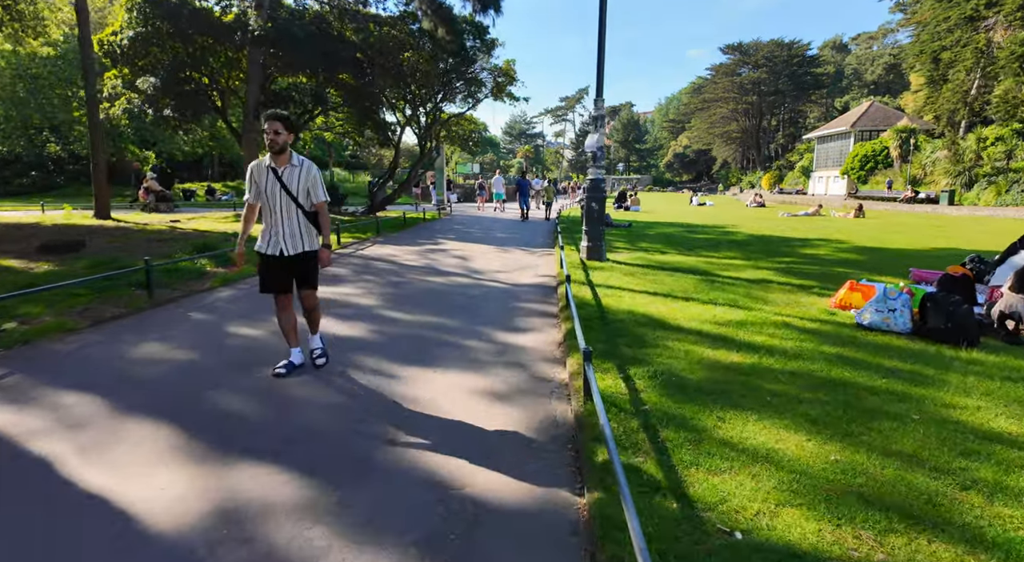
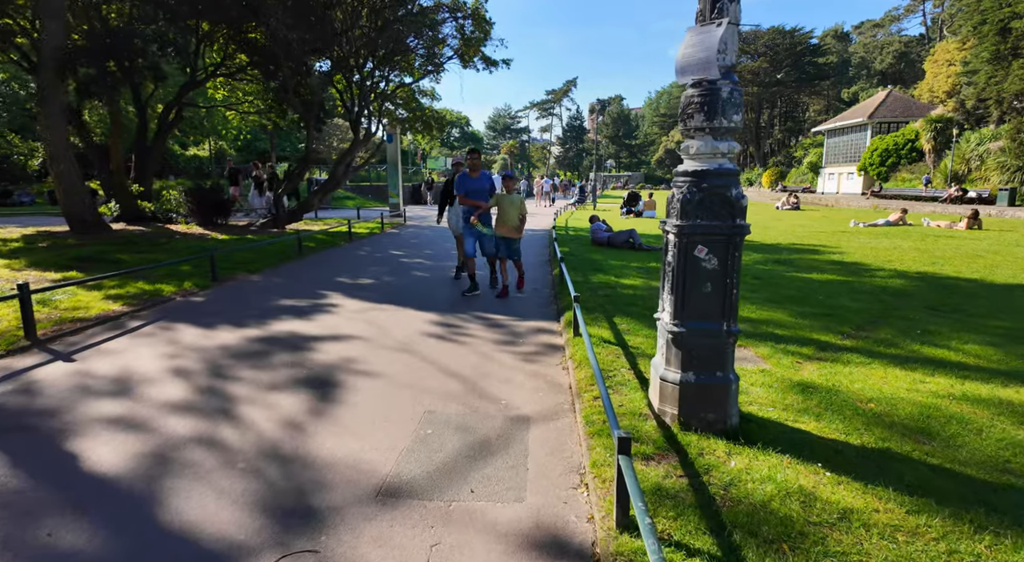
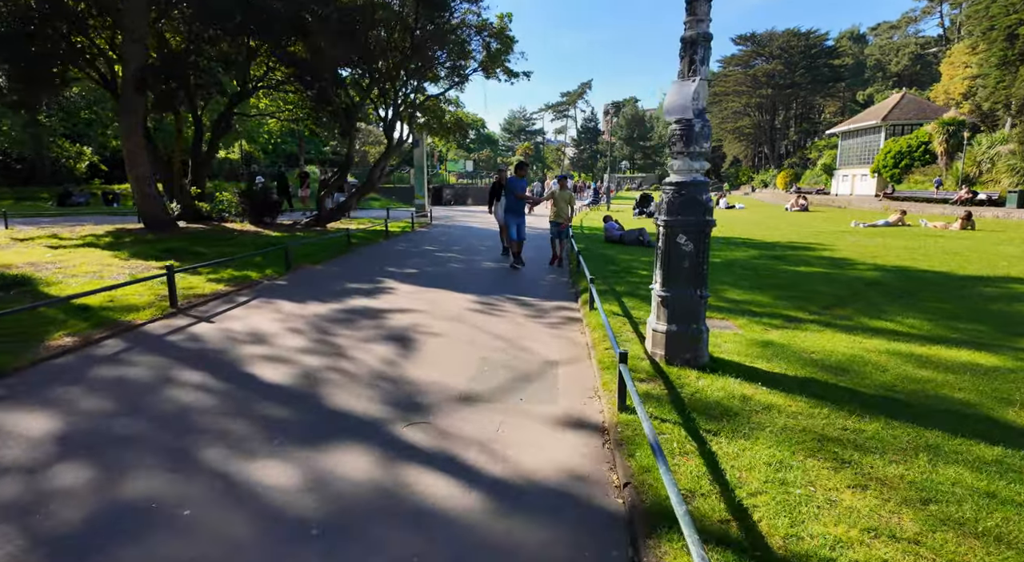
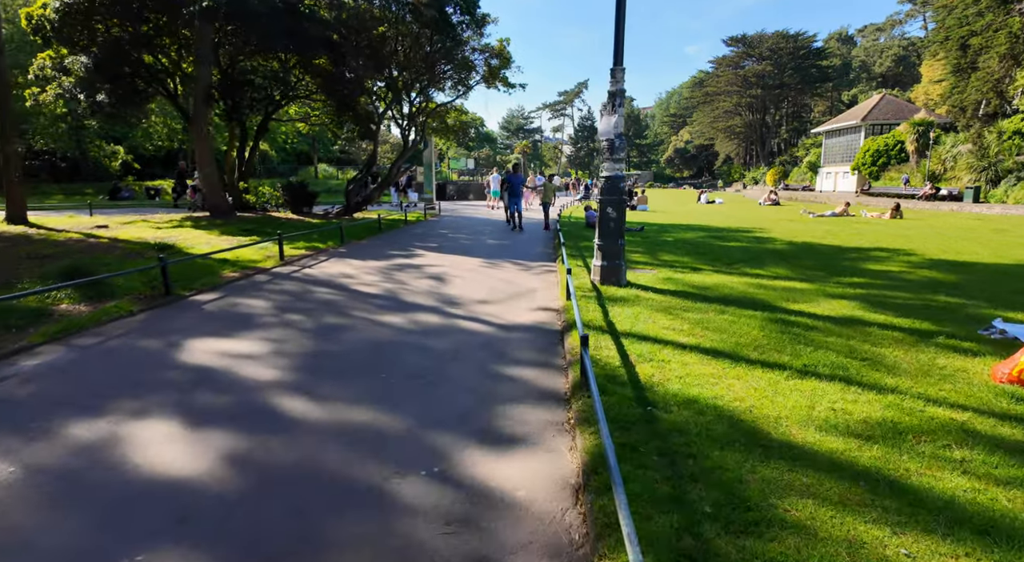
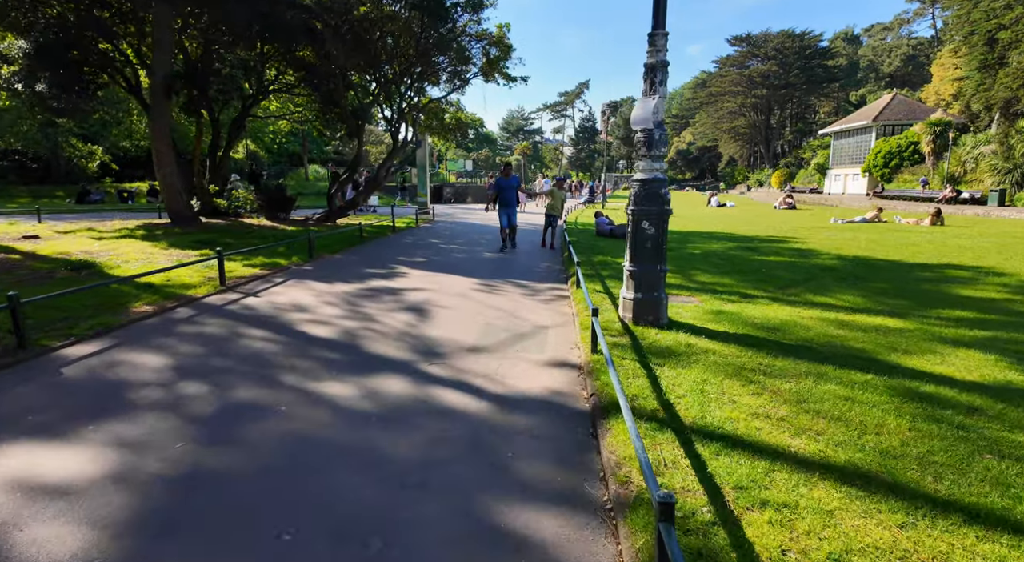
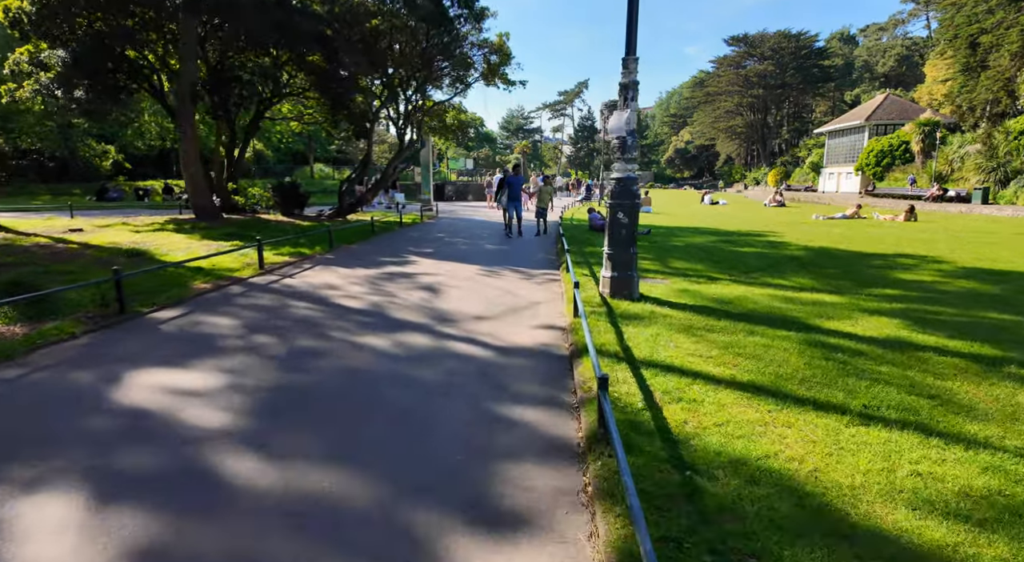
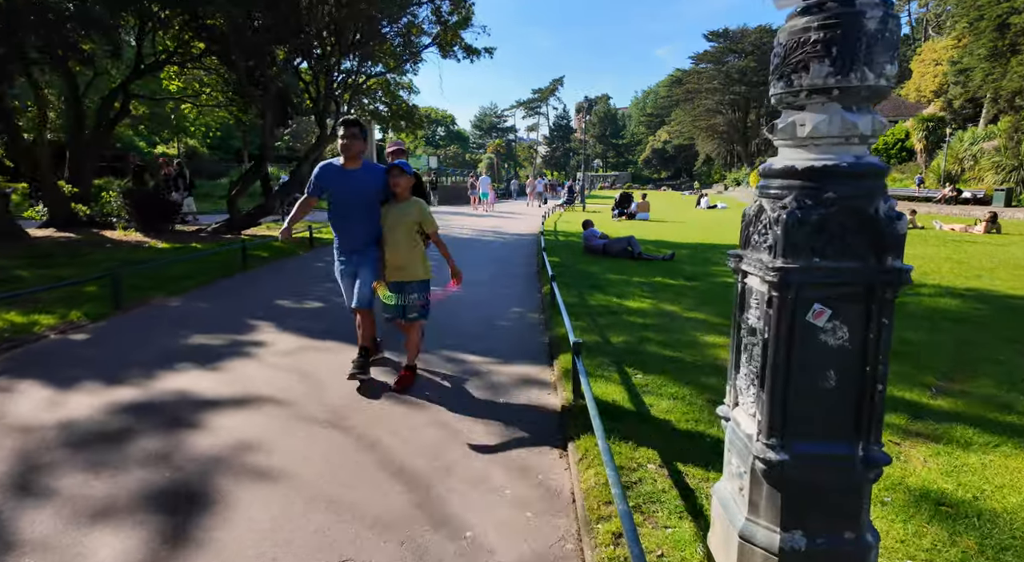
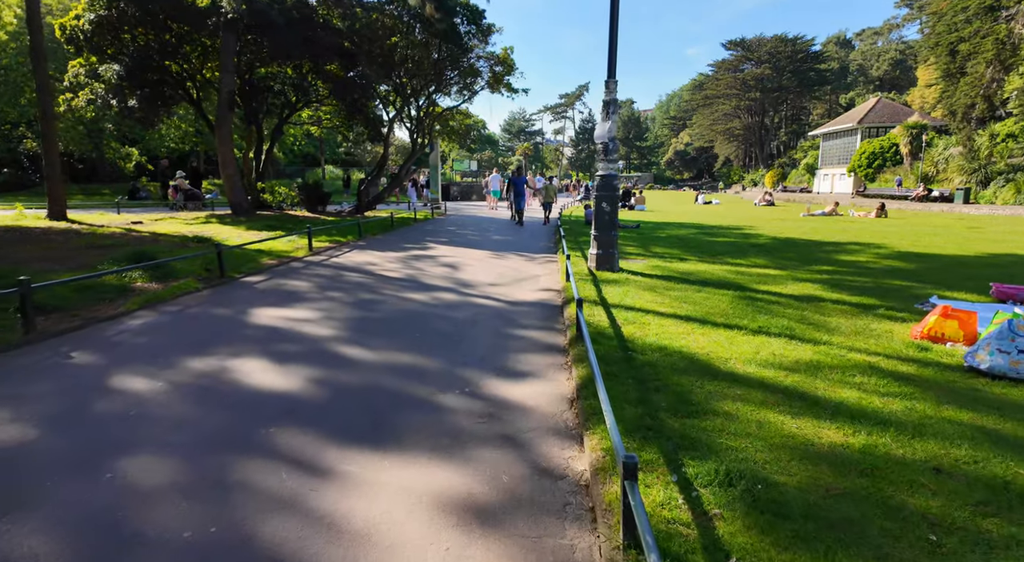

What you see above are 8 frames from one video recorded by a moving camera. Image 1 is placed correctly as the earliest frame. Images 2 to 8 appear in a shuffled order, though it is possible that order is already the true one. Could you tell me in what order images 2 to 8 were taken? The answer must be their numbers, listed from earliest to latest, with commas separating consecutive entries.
8, 4, 6, 5, 3, 2, 7
